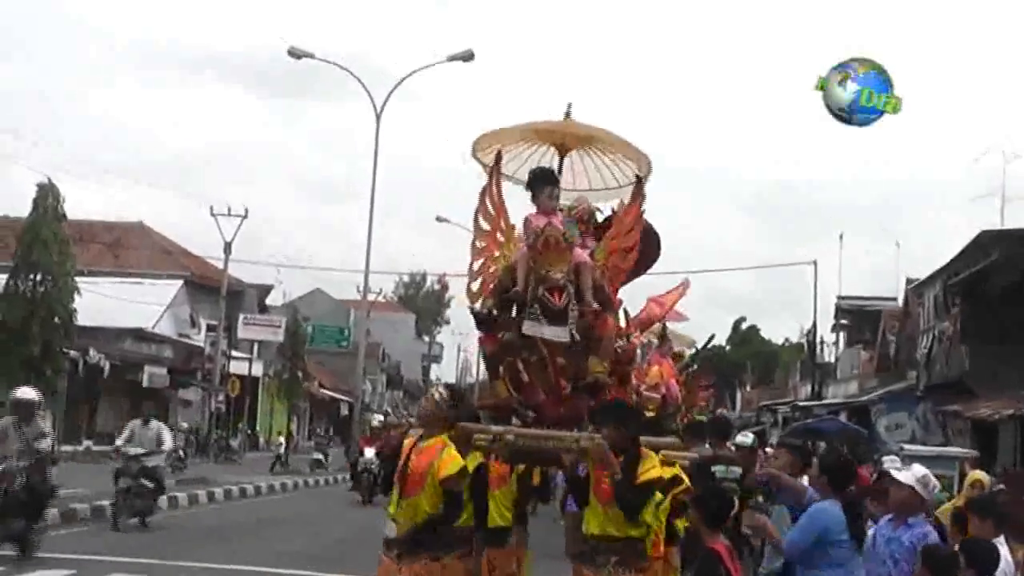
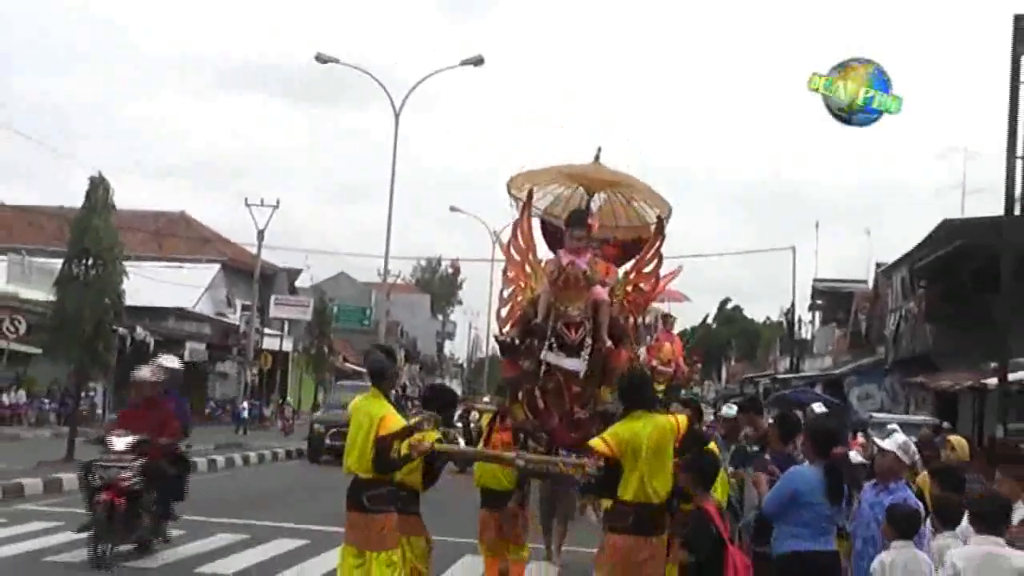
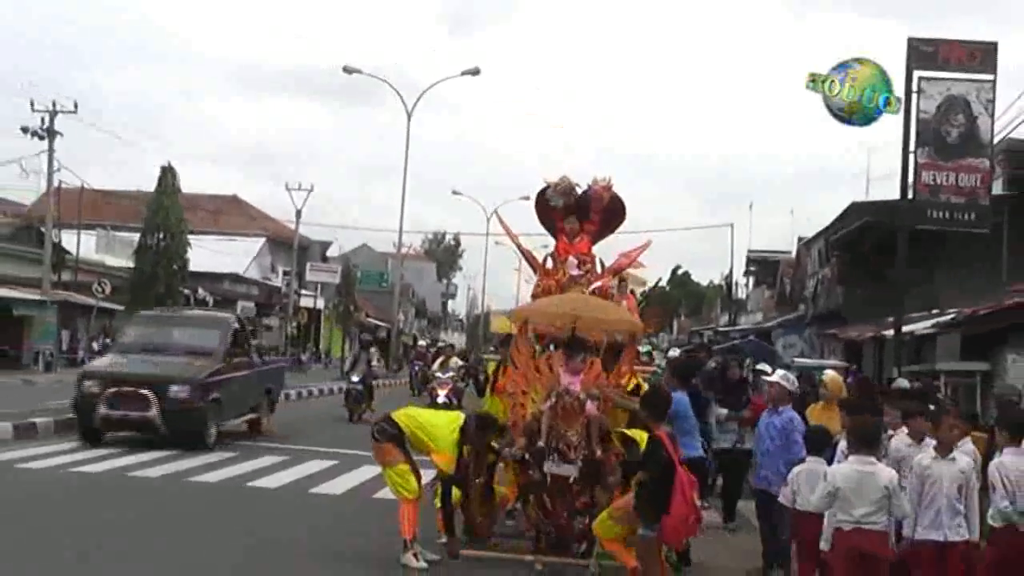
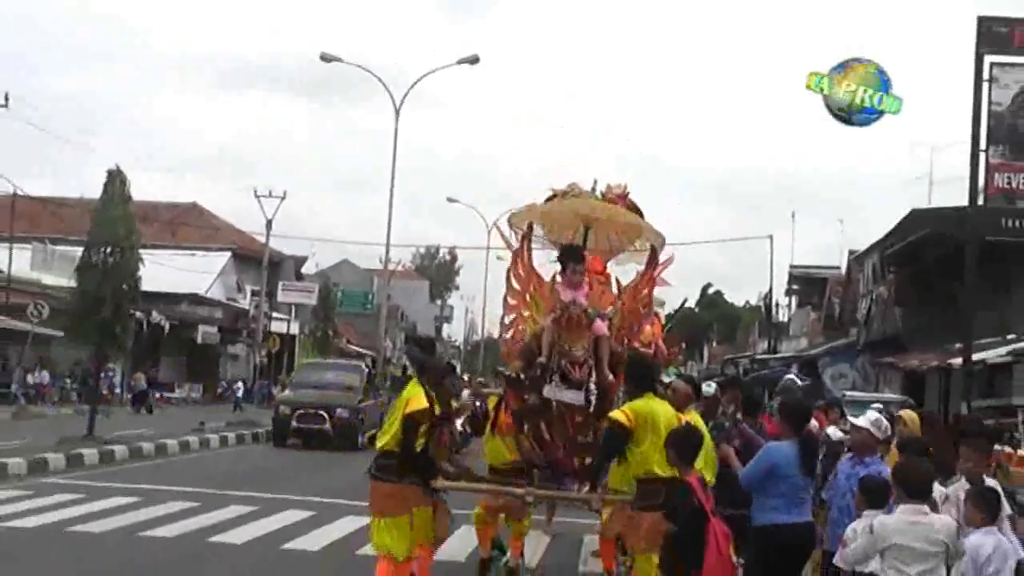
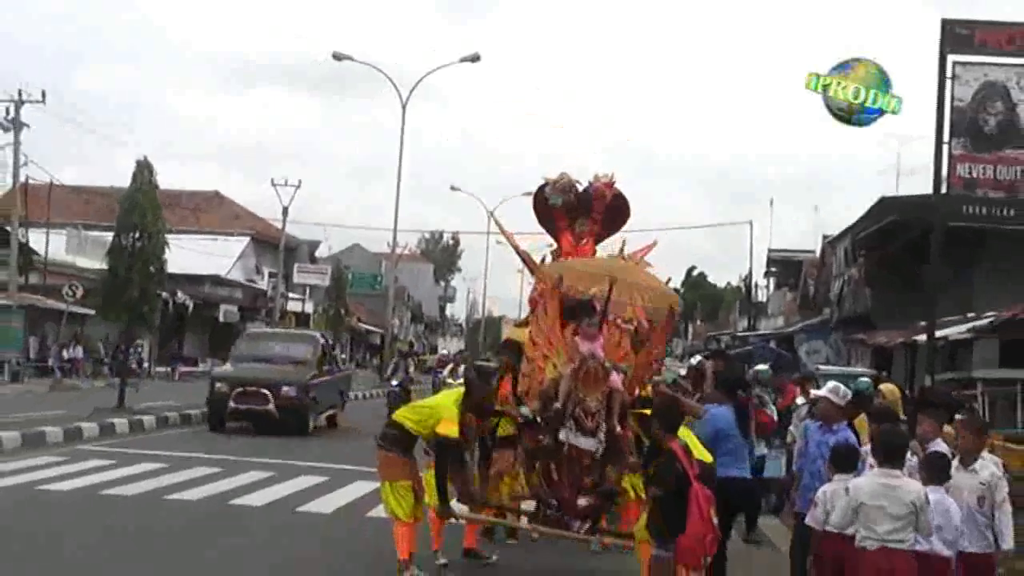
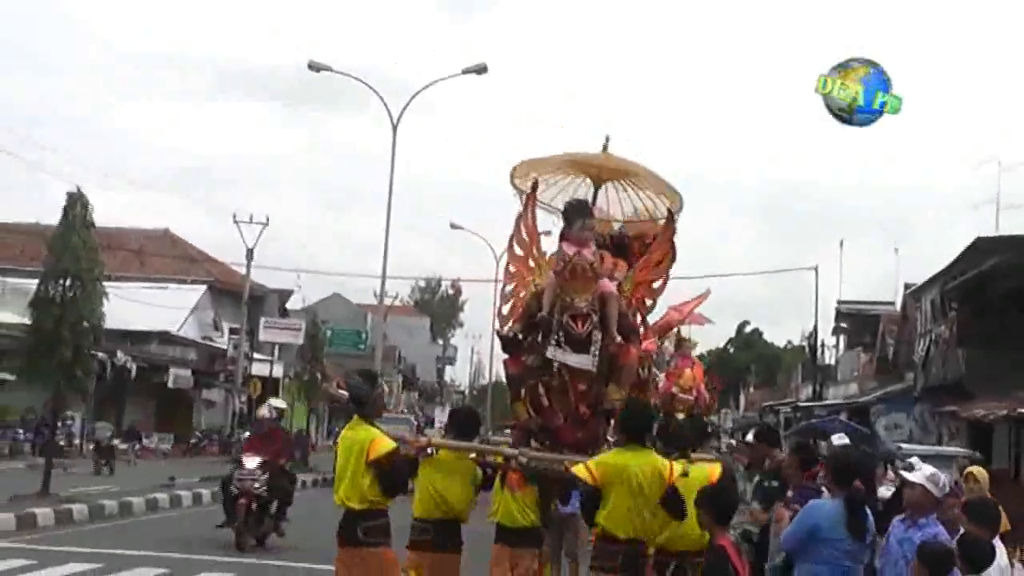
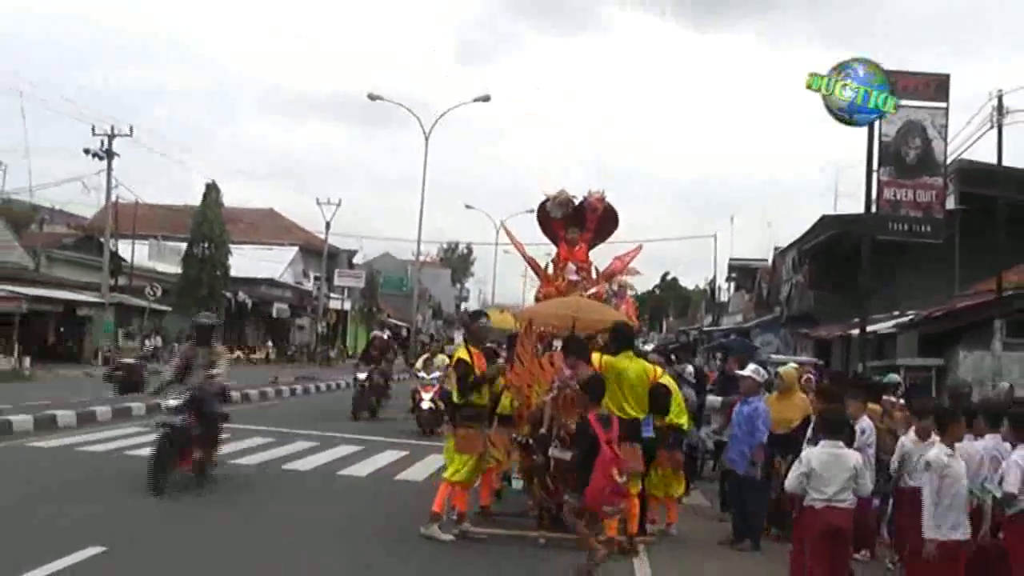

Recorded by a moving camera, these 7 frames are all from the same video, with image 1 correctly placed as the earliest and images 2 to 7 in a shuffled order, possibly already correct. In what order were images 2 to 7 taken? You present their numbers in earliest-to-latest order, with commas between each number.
6, 2, 4, 5, 3, 7
